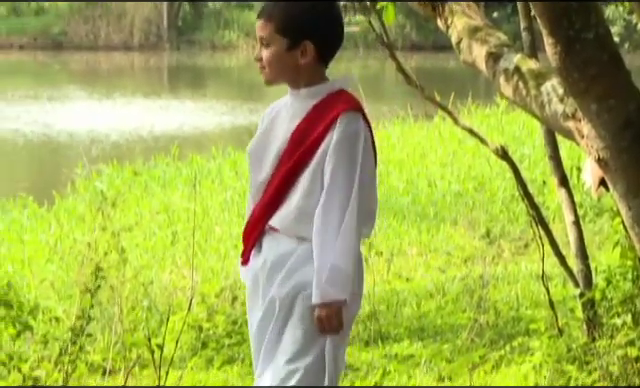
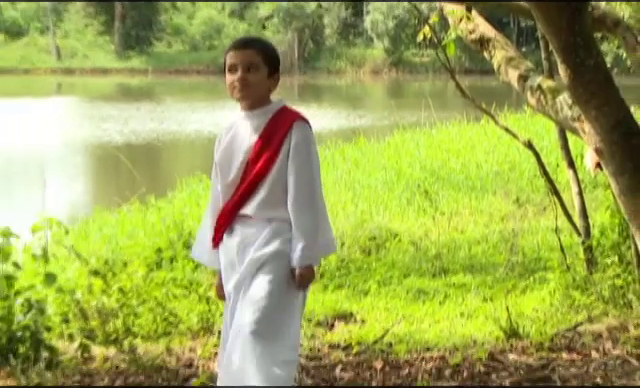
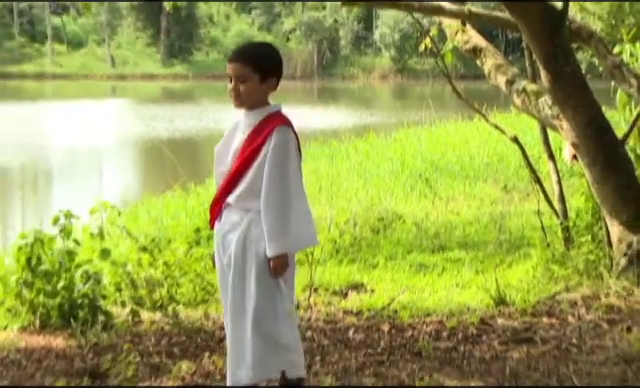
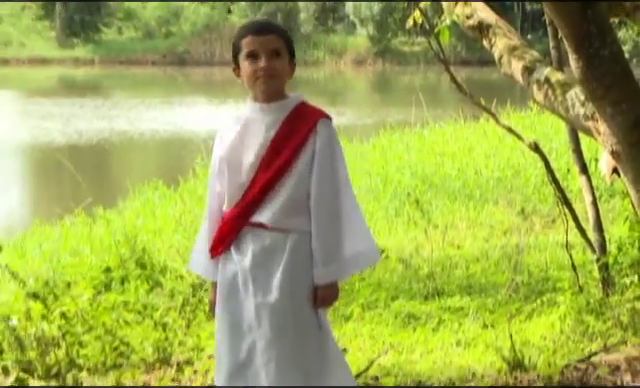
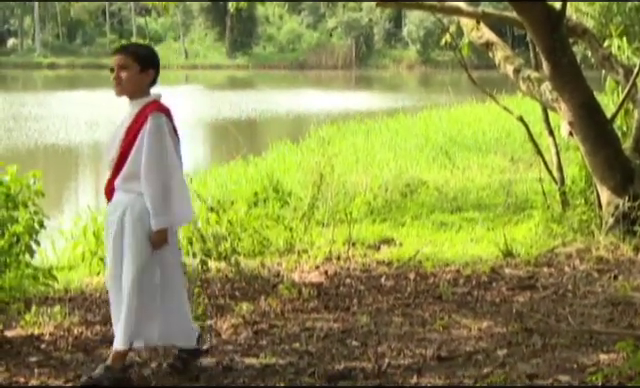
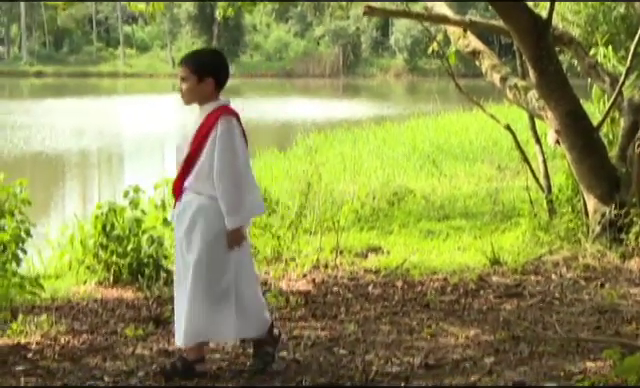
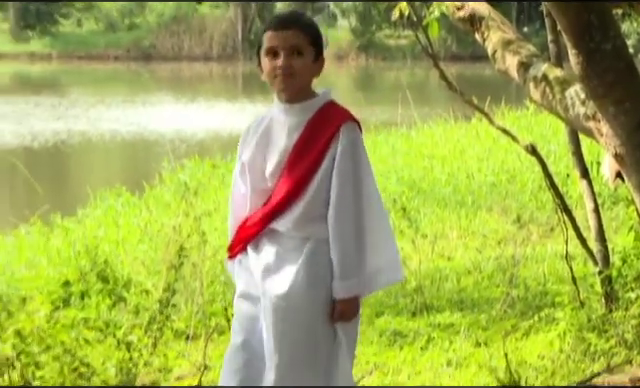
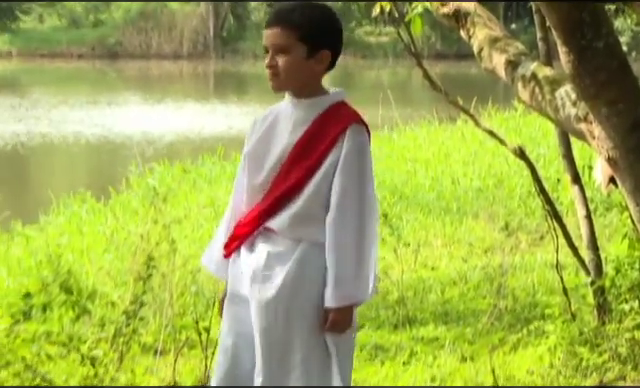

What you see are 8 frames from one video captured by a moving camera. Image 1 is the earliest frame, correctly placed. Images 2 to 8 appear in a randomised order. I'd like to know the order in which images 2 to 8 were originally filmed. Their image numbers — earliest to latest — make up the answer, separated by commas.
8, 7, 4, 2, 3, 6, 5
